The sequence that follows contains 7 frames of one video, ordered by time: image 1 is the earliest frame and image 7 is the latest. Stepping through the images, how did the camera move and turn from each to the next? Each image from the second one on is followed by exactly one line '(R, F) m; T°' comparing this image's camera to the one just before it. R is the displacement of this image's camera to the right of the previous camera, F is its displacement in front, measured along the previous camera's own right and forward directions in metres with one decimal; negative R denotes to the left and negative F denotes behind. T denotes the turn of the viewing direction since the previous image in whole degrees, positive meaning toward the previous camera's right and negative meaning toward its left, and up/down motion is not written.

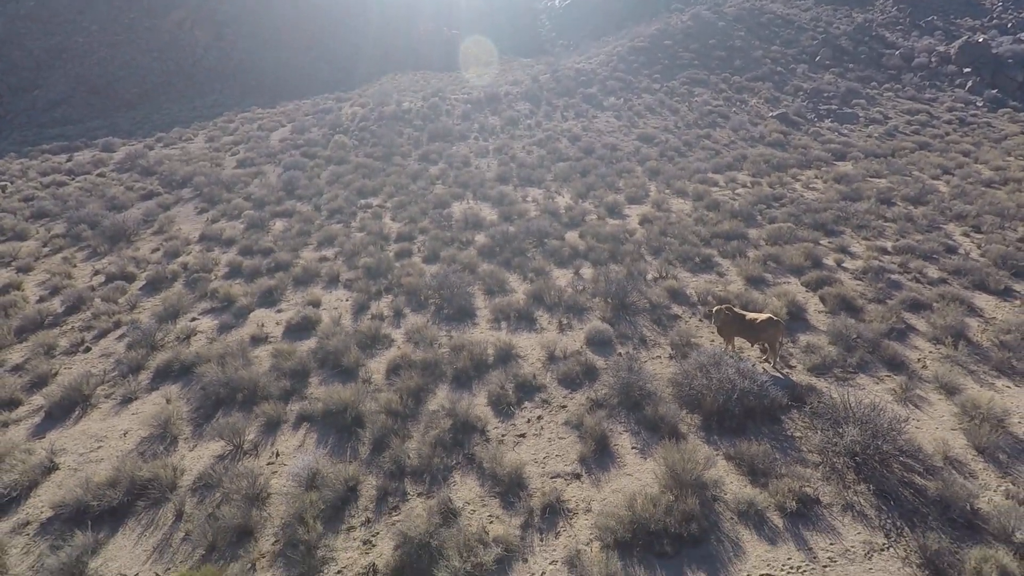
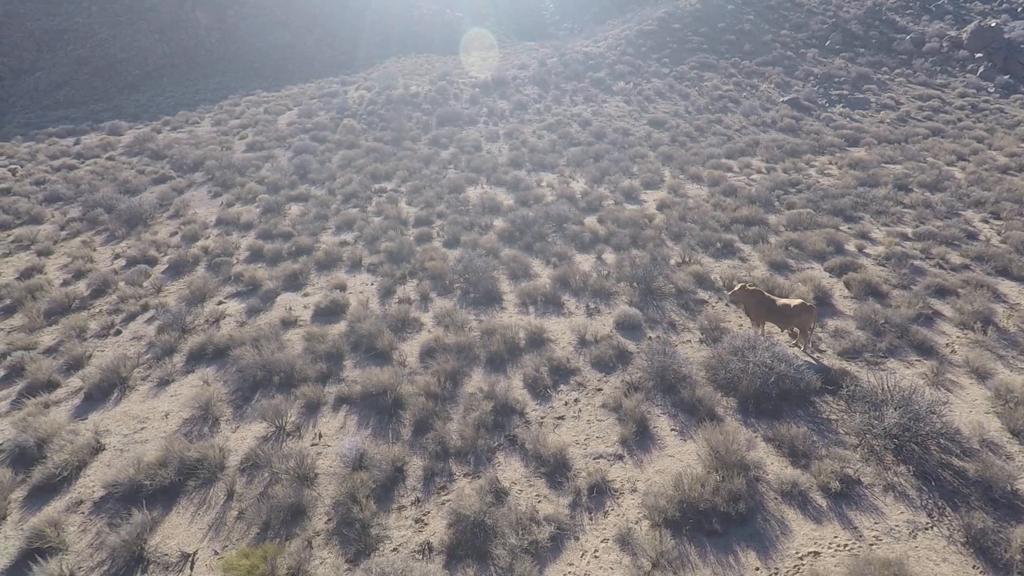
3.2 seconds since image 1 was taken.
(-0.5, -0.1) m; 0°
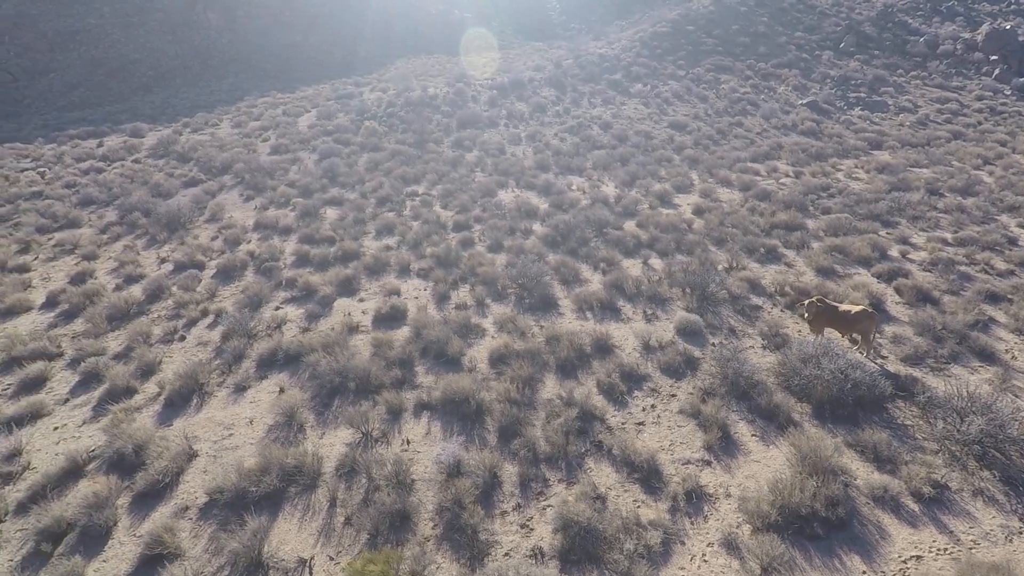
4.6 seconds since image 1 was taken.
(-1.1, -0.2) m; 0°
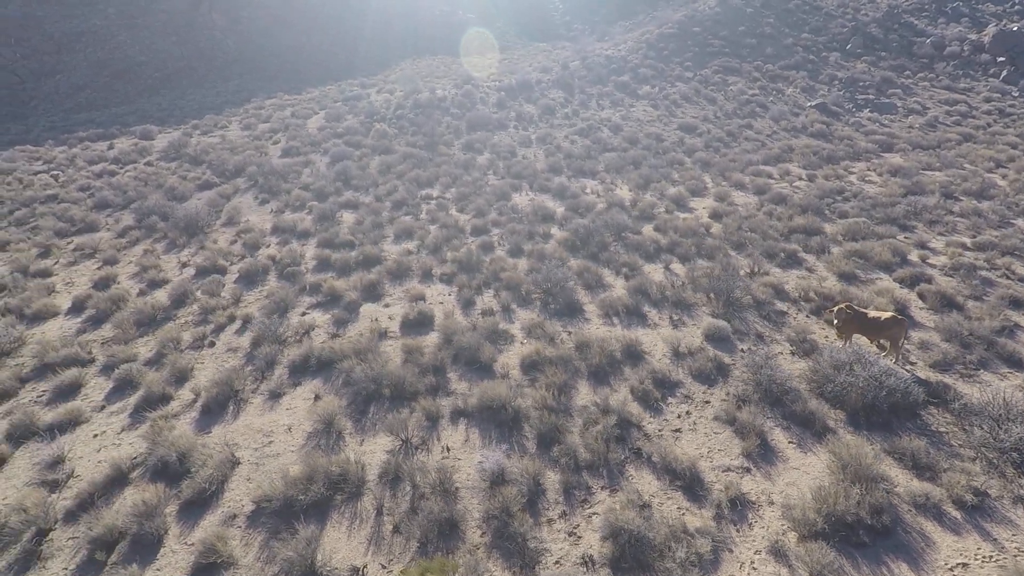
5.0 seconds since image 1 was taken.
(-0.5, -0.1) m; 0°
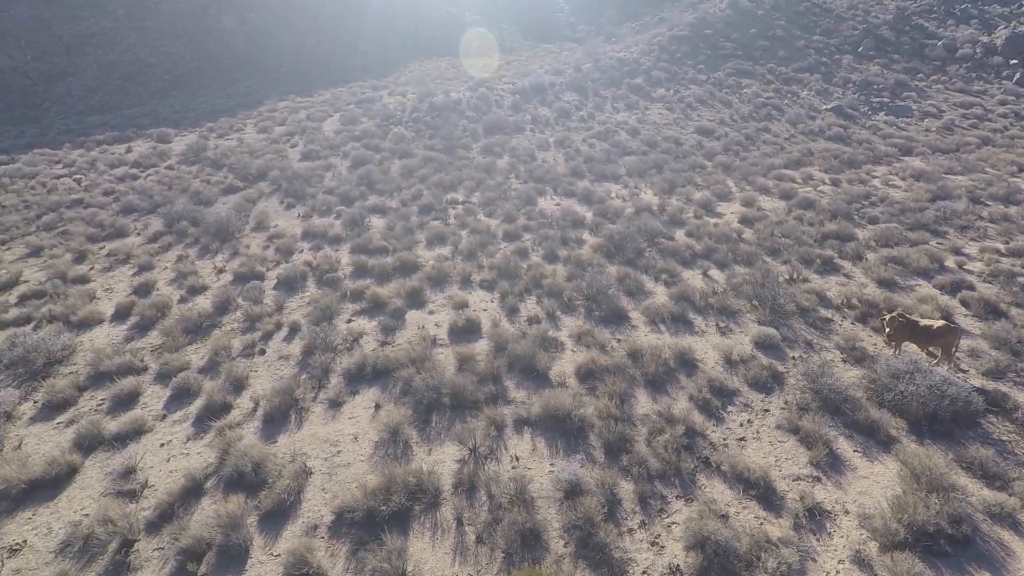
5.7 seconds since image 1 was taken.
(-0.9, -0.1) m; 0°
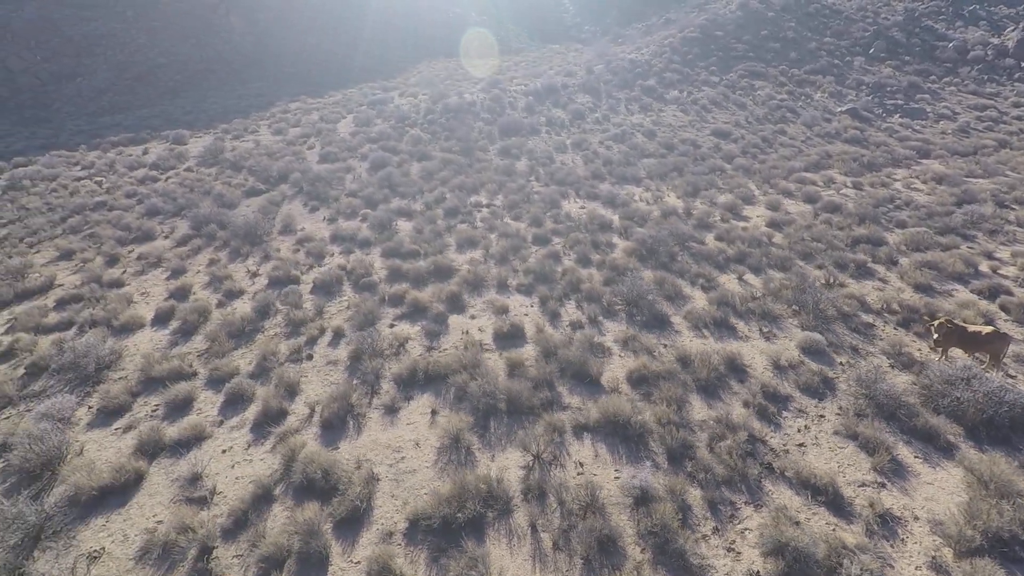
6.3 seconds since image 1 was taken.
(-0.9, -0.1) m; 0°
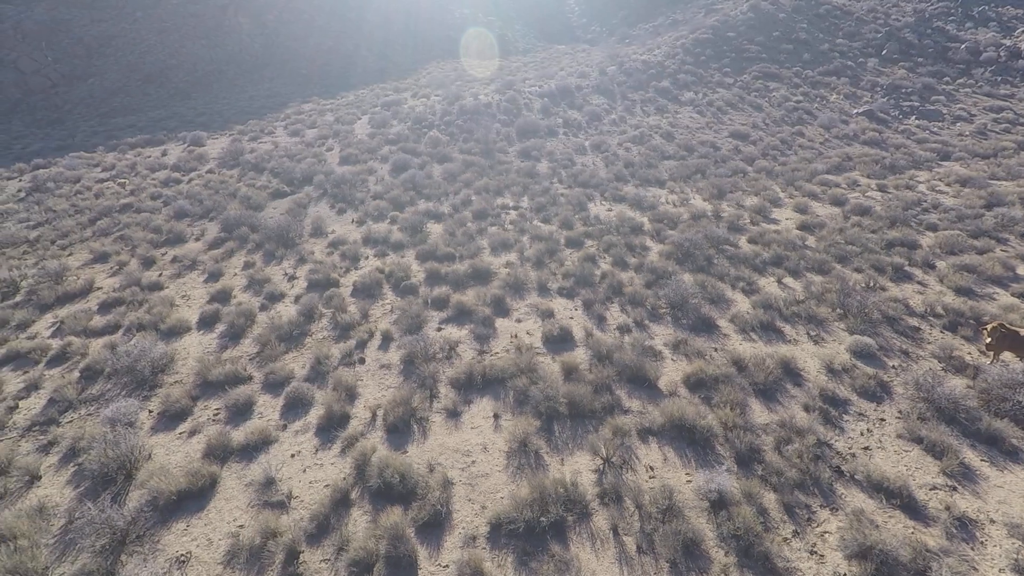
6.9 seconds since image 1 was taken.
(-1.0, -0.1) m; 0°
